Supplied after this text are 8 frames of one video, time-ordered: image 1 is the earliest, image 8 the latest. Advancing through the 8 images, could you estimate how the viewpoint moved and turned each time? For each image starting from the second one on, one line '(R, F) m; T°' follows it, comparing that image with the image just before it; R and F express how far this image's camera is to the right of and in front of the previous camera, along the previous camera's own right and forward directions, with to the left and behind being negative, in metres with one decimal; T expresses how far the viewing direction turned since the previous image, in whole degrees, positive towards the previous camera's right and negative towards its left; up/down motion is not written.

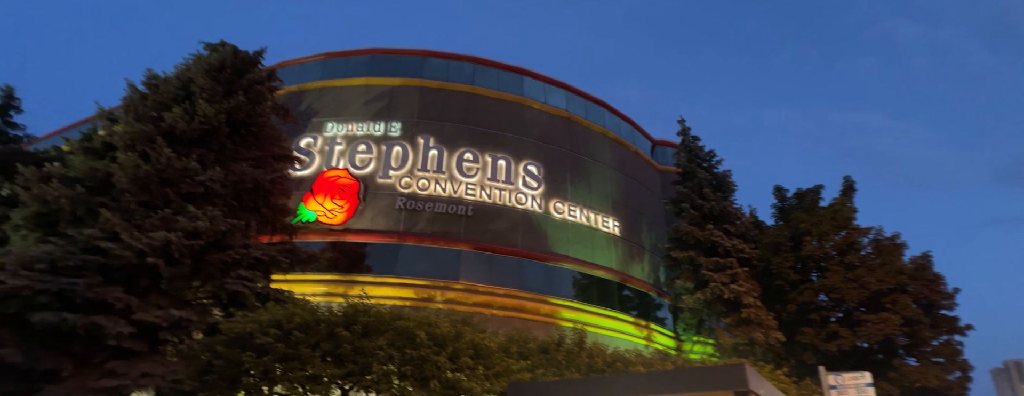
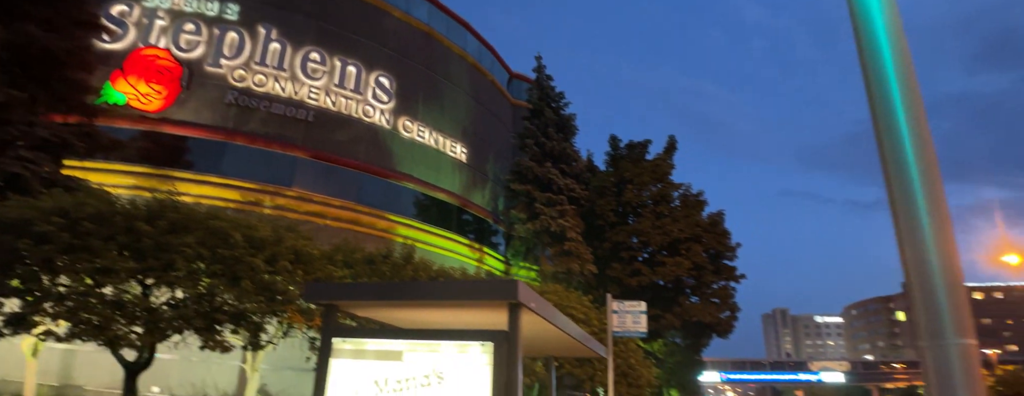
(+0.6, -0.3) m; +15°
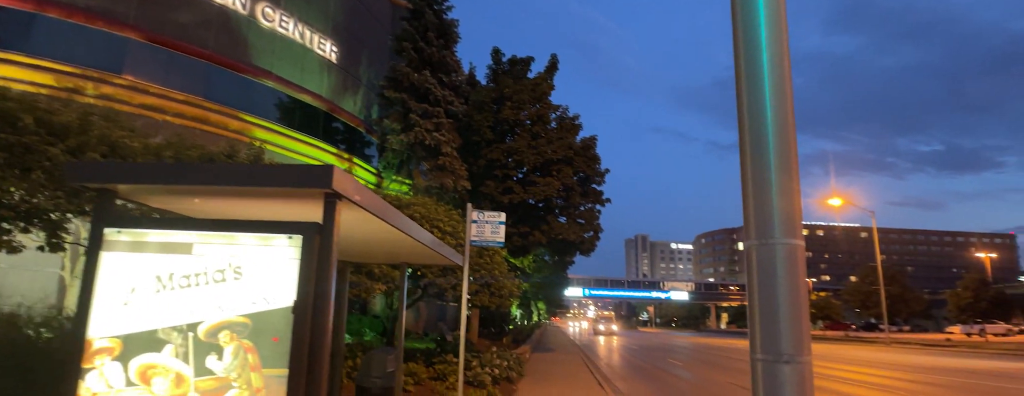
(+0.5, +0.4) m; +13°
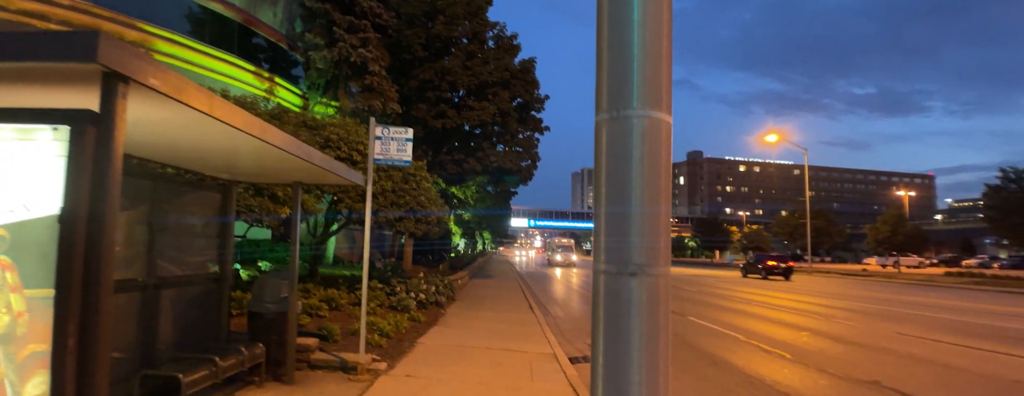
(+0.7, +0.5) m; +5°
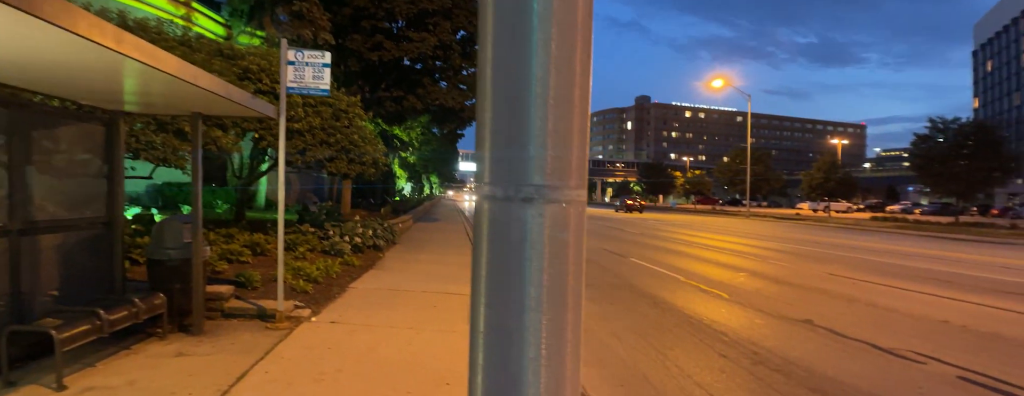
(+0.3, +0.6) m; +5°
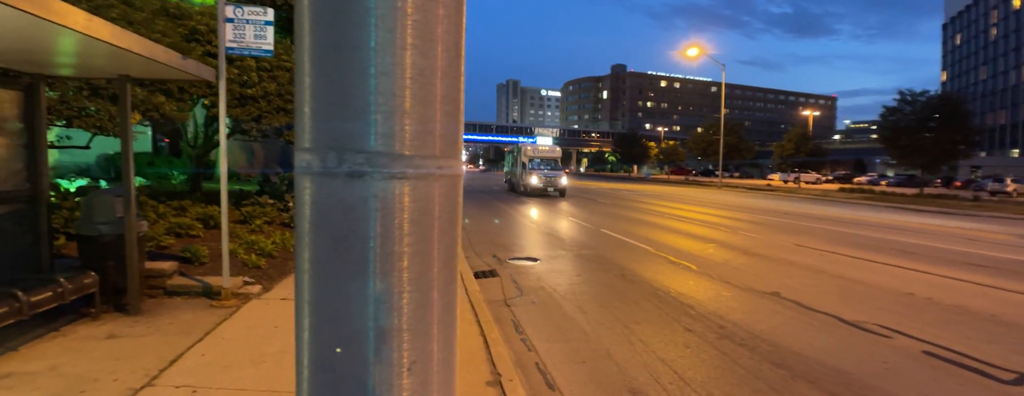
(+0.2, +0.4) m; +2°
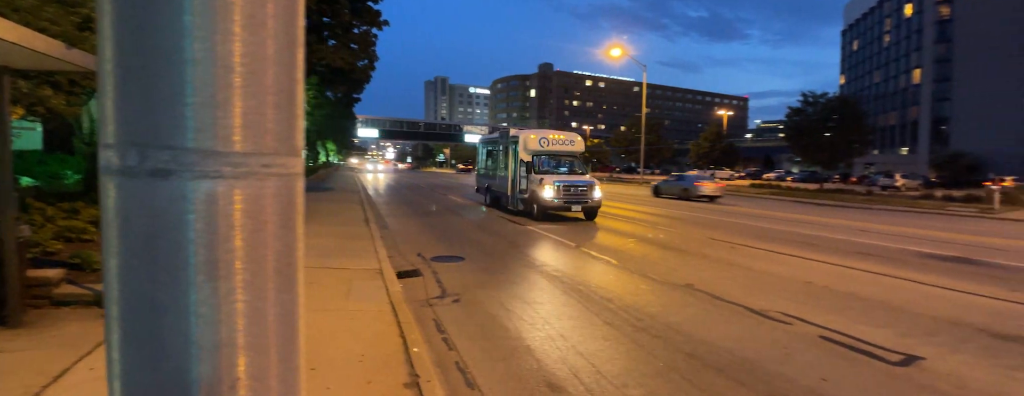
(+0.2, 0.0) m; +7°
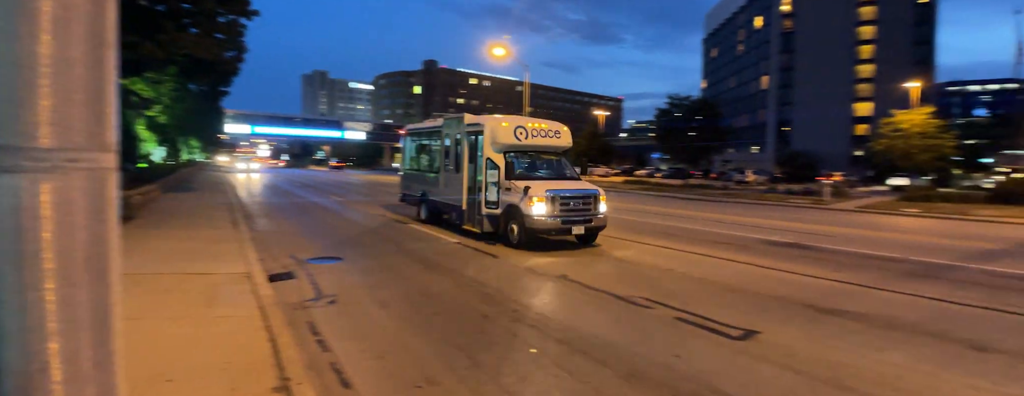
(+0.2, -0.3) m; +12°
